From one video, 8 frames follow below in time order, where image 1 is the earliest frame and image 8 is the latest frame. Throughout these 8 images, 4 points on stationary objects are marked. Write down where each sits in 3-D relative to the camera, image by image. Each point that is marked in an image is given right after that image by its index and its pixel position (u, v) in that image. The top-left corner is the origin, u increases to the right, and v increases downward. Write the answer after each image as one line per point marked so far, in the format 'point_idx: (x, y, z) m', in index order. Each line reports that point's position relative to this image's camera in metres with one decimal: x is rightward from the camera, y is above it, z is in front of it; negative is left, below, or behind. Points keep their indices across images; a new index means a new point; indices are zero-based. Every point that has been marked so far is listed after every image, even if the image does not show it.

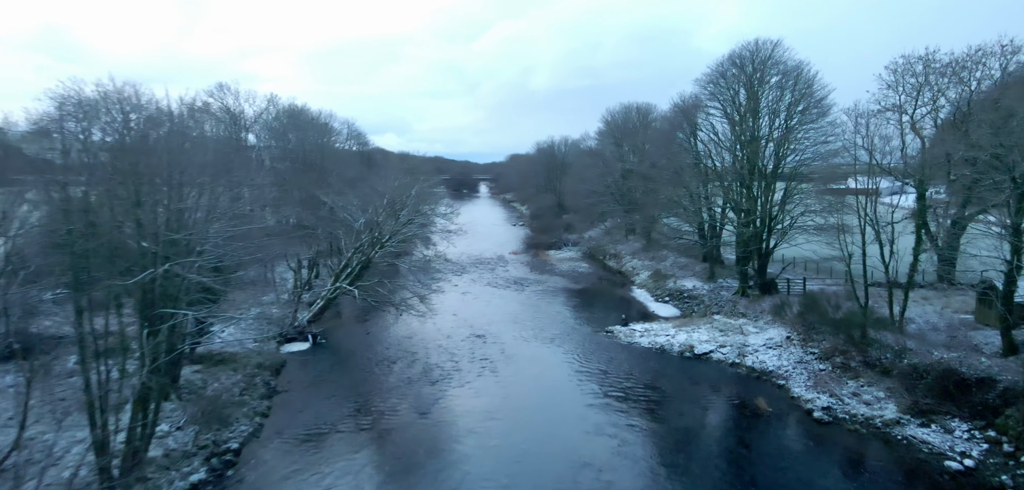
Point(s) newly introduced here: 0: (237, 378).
0: (-8.5, -4.1, +19.0) m
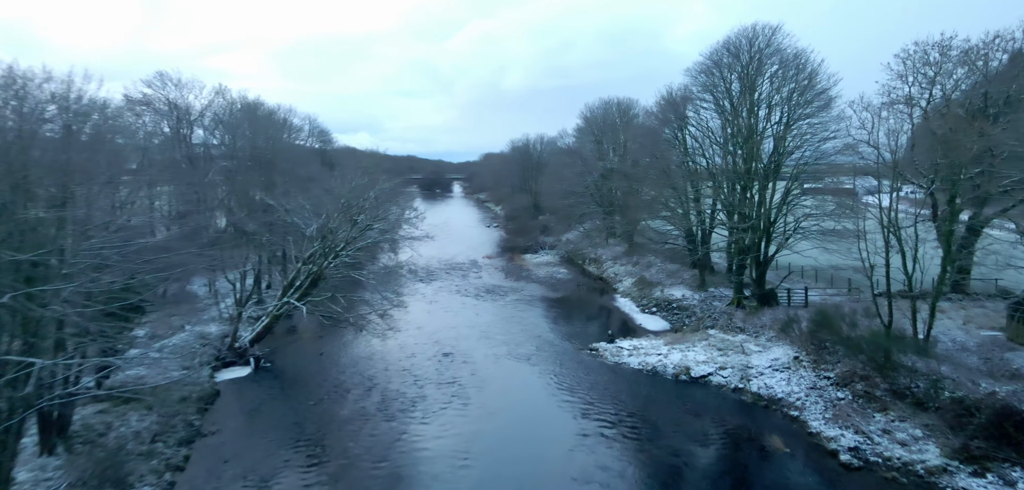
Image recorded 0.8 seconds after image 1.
0: (-9.3, -4.4, +15.8) m
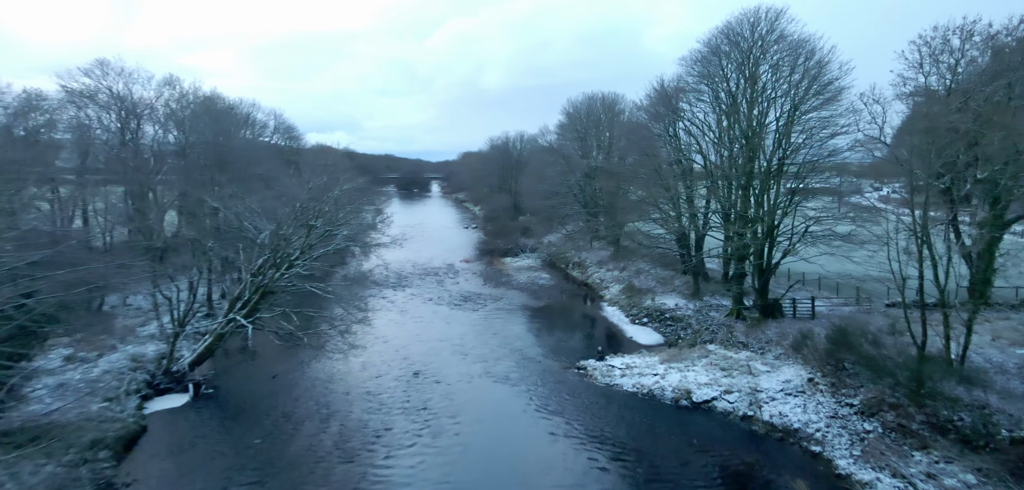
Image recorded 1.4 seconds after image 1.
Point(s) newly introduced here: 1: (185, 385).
0: (-9.7, -4.7, +13.0) m
1: (-9.9, -4.2, +18.6) m
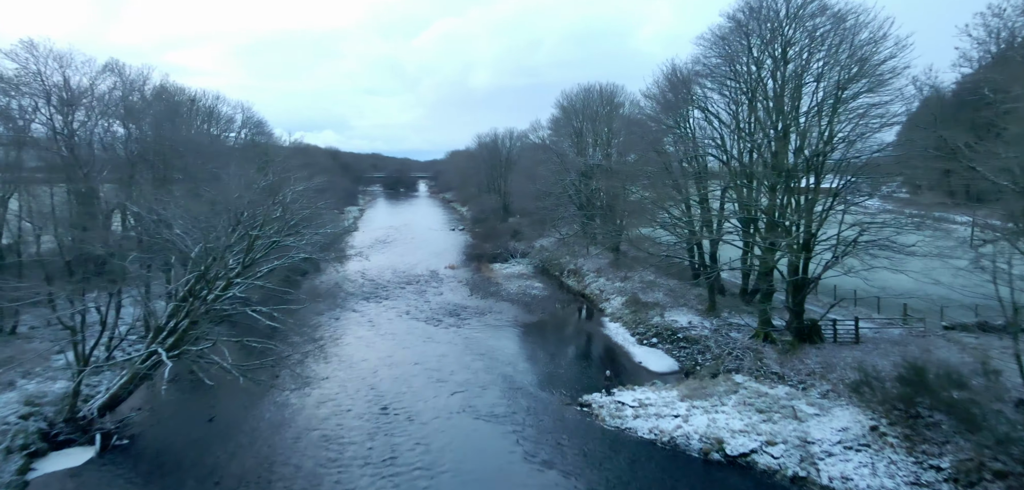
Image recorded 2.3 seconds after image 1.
0: (-9.9, -5.1, +9.3) m
1: (-10.2, -4.6, +14.9) m
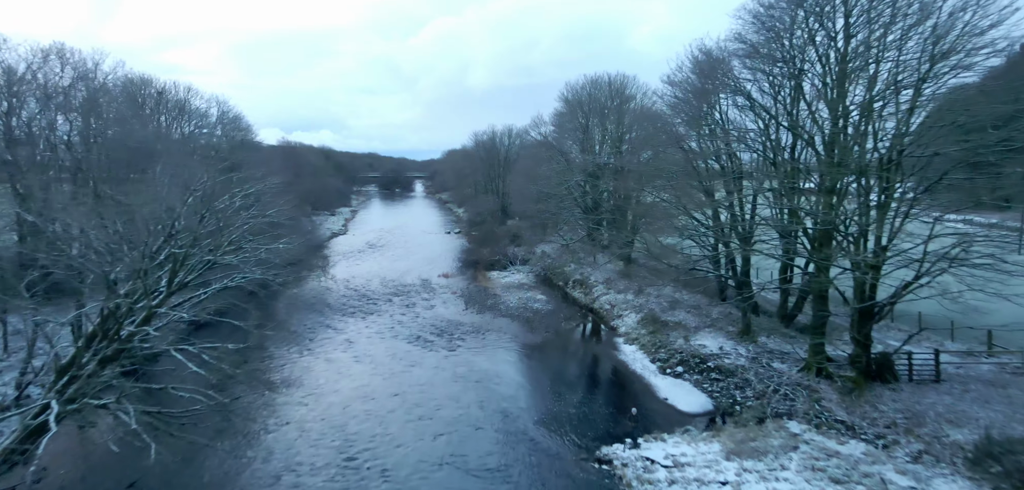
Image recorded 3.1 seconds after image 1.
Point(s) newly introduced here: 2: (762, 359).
0: (-9.8, -5.5, +5.8) m
1: (-10.1, -5.0, +11.4) m
2: (+7.5, -3.4, +18.5) m
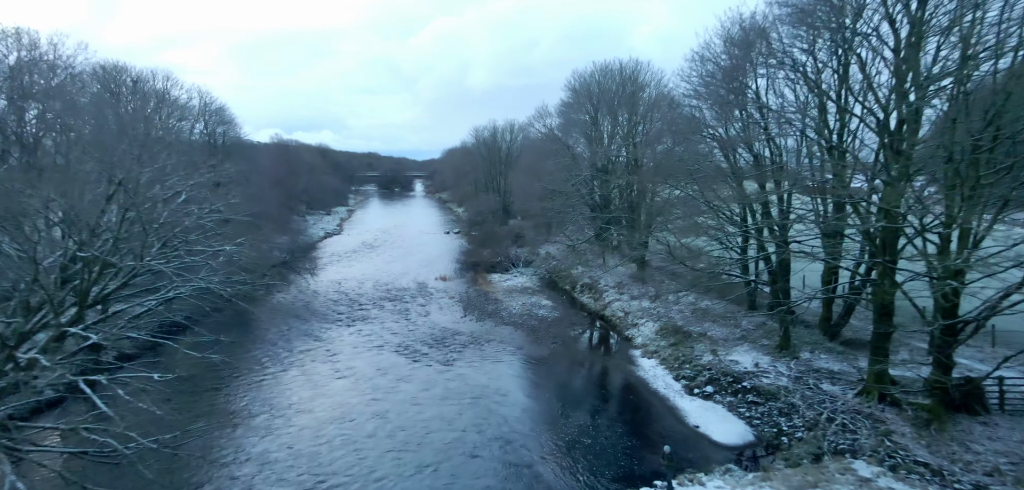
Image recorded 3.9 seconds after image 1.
0: (-9.7, -5.5, +3.2) m
1: (-10.0, -5.0, +8.8) m
2: (+7.6, -3.5, +15.9) m
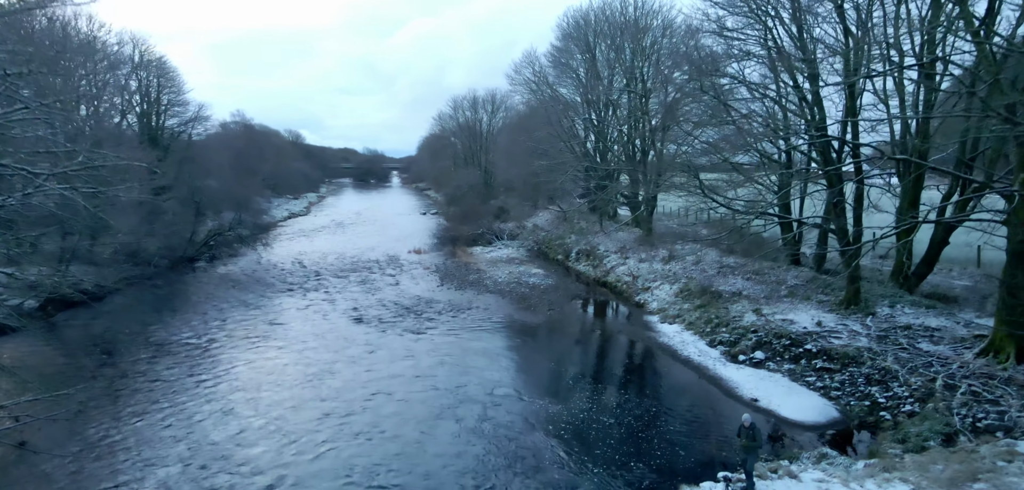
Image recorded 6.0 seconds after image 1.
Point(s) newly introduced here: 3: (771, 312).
0: (-9.5, -3.8, -1.3) m
1: (-9.9, -3.3, +4.3) m
2: (+7.4, -1.8, +12.0) m
3: (+6.2, -1.6, +14.6) m
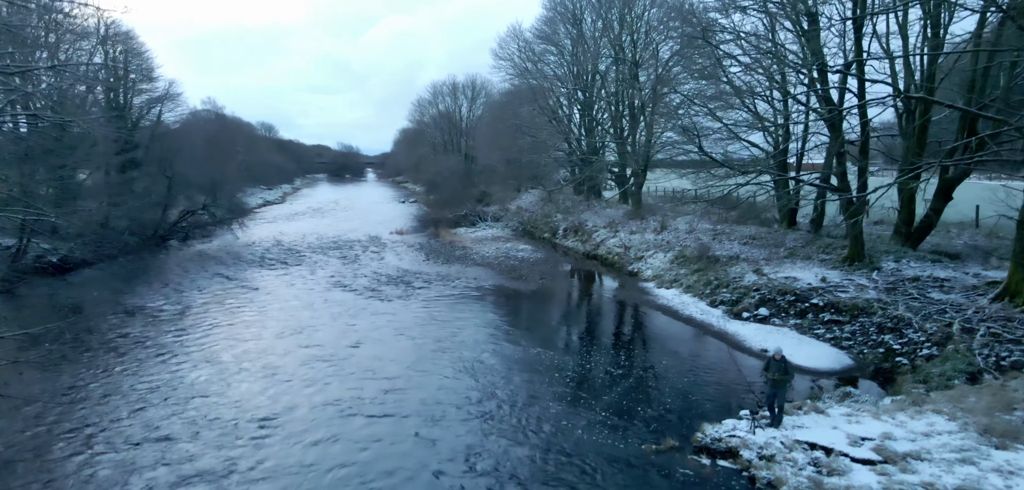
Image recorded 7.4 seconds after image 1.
0: (-9.0, -2.9, -2.3) m
1: (-9.6, -2.4, +3.3) m
2: (+7.4, -0.8, +11.7) m
3: (+6.1, -0.6, +14.3) m
